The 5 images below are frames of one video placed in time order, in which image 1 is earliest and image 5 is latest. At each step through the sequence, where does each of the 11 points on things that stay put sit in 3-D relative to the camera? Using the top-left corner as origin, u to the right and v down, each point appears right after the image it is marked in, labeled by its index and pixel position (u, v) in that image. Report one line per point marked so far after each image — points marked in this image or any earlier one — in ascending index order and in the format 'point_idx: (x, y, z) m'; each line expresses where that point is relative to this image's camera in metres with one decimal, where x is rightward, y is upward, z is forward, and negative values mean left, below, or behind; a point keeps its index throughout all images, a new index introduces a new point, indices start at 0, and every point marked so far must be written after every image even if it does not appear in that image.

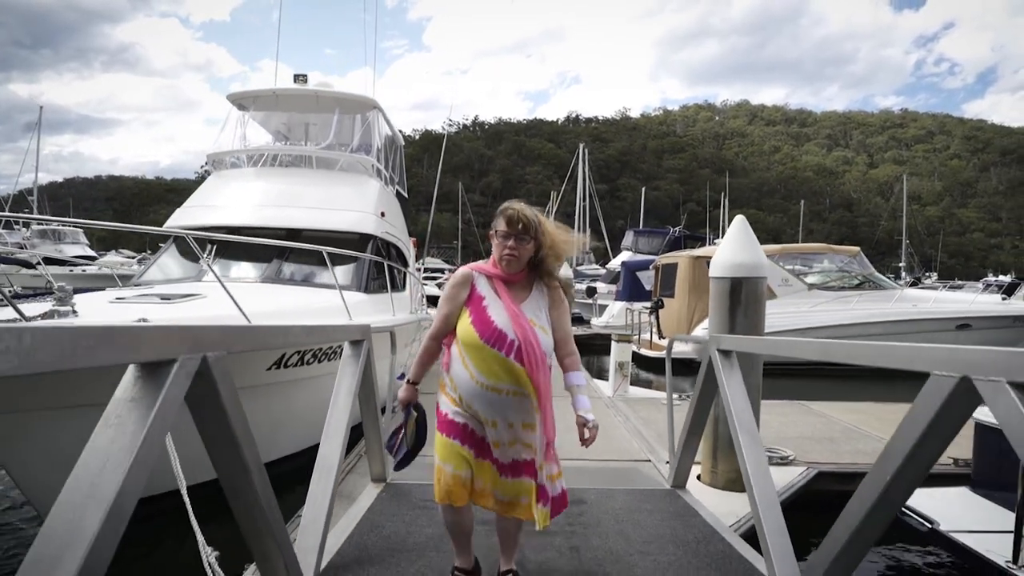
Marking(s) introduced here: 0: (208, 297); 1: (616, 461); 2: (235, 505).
0: (-2.5, -0.1, +5.0) m
1: (+0.7, -1.1, +3.9) m
2: (-0.7, -0.5, +1.5) m
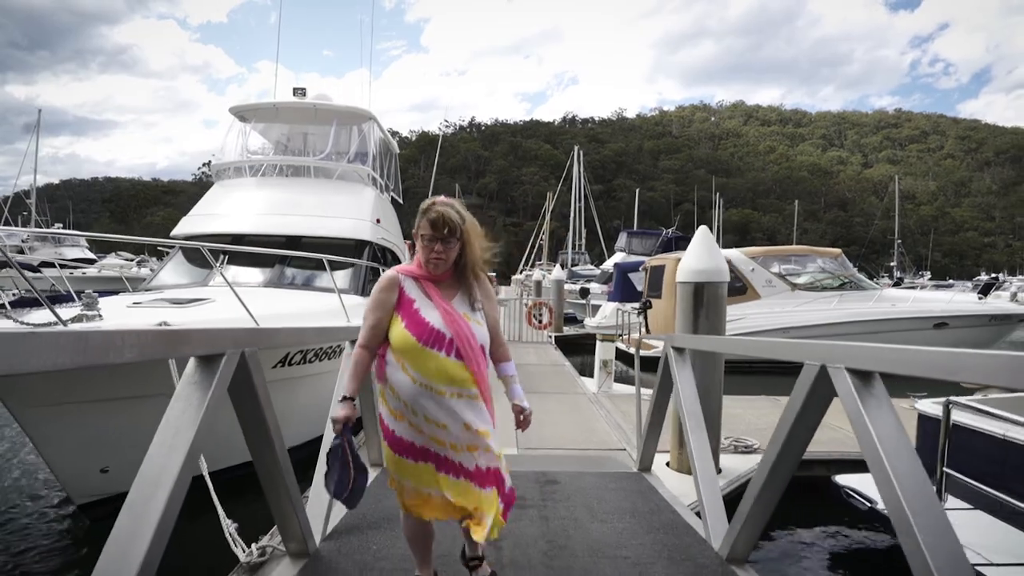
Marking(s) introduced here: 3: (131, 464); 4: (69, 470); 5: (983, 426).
0: (-2.6, -0.1, +5.3) m
1: (+0.6, -1.1, +4.3) m
2: (-0.8, -0.6, +1.9) m
3: (-2.5, -1.2, +4.0) m
4: (-2.8, -1.2, +3.8) m
5: (+2.4, -0.7, +3.1) m
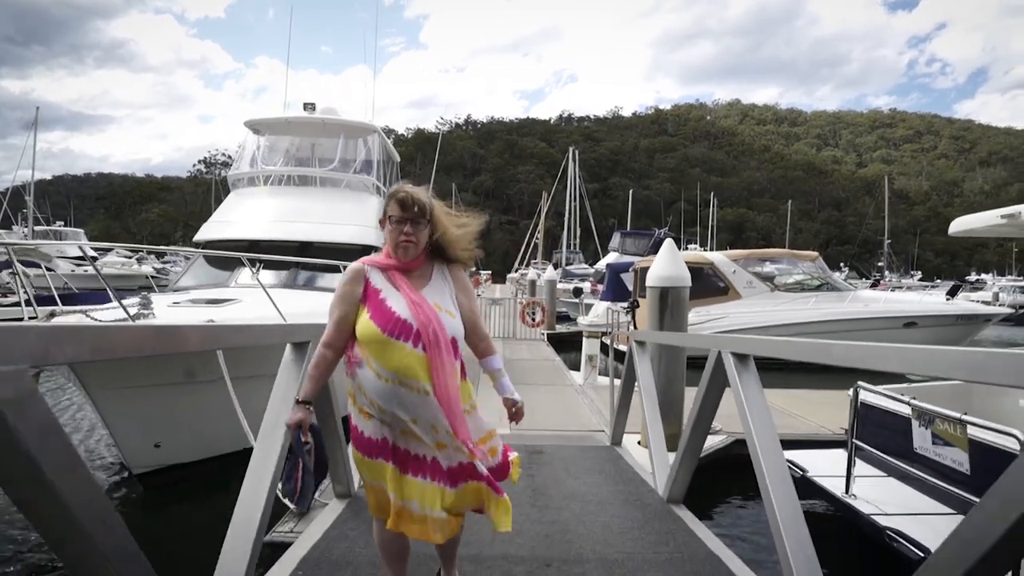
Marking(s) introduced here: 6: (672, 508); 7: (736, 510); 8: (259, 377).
0: (-2.7, -0.1, +6.0) m
1: (+0.5, -1.2, +5.0) m
2: (-0.8, -0.6, +2.6) m
3: (-2.5, -1.2, +4.6) m
4: (-2.9, -1.2, +4.5) m
5: (+2.4, -0.7, +3.8) m
6: (+0.8, -1.0, +2.9) m
7: (+1.7, -1.7, +4.7) m
8: (-2.1, -0.7, +5.1) m
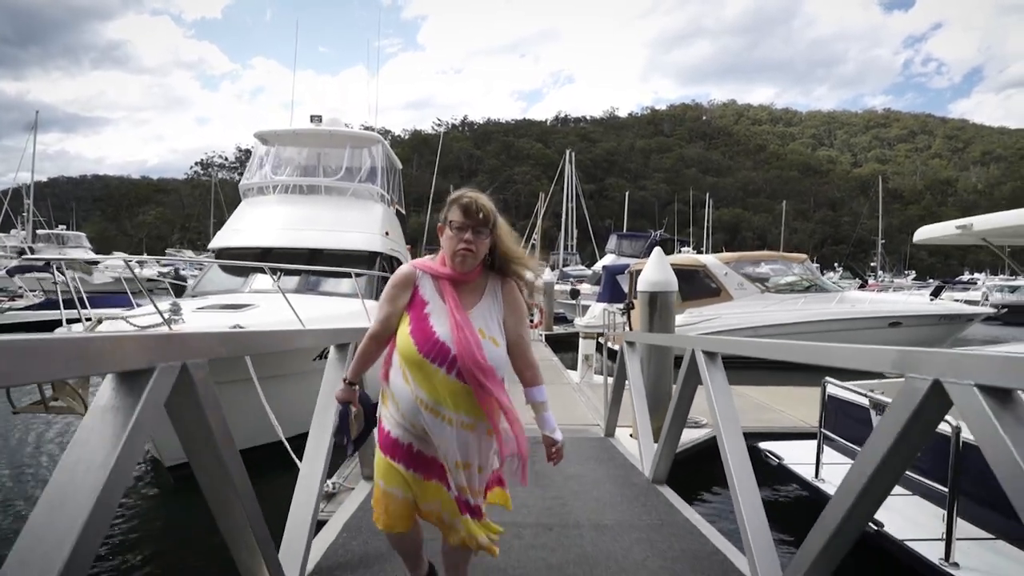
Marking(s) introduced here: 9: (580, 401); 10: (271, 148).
0: (-2.7, -0.2, +6.4) m
1: (+0.5, -1.2, +5.4) m
2: (-0.8, -0.7, +3.0) m
3: (-2.5, -1.2, +5.1) m
4: (-2.8, -1.2, +4.9) m
5: (+2.4, -0.8, +4.3) m
6: (+0.8, -1.1, +3.3) m
7: (+1.7, -1.8, +5.1) m
8: (-2.1, -0.8, +5.5) m
9: (+0.7, -1.2, +6.6) m
10: (-3.8, +2.2, +9.5) m
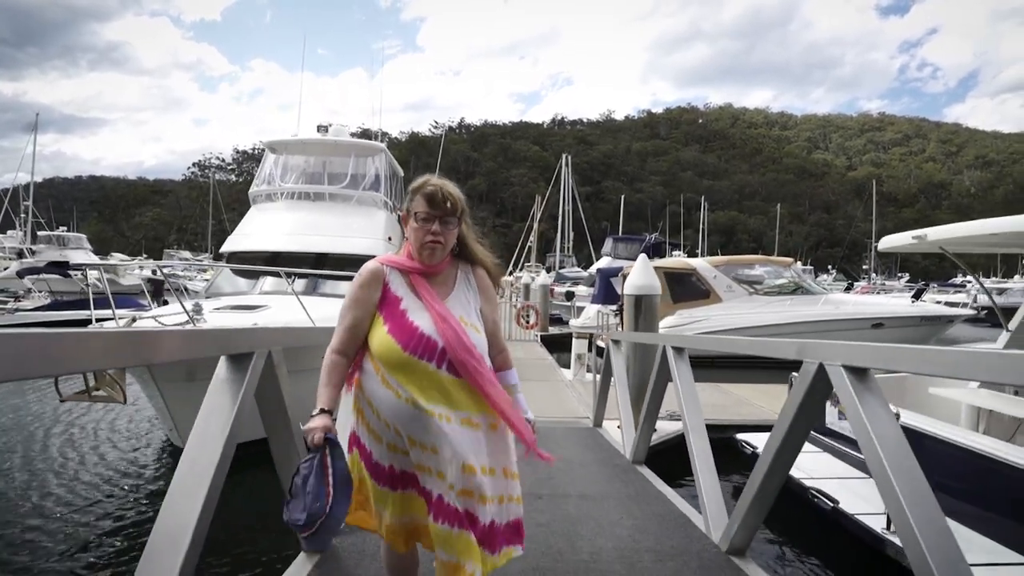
0: (-2.7, -0.2, +6.8) m
1: (+0.5, -1.2, +5.9) m
2: (-0.8, -0.7, +3.4) m
3: (-2.6, -1.3, +5.5) m
4: (-2.9, -1.3, +5.3) m
5: (+2.4, -0.8, +4.7) m
6: (+0.8, -1.1, +3.7) m
7: (+1.7, -1.8, +5.5) m
8: (-2.1, -0.8, +5.9) m
9: (+0.7, -1.3, +7.0) m
10: (-3.8, +2.2, +9.9) m
